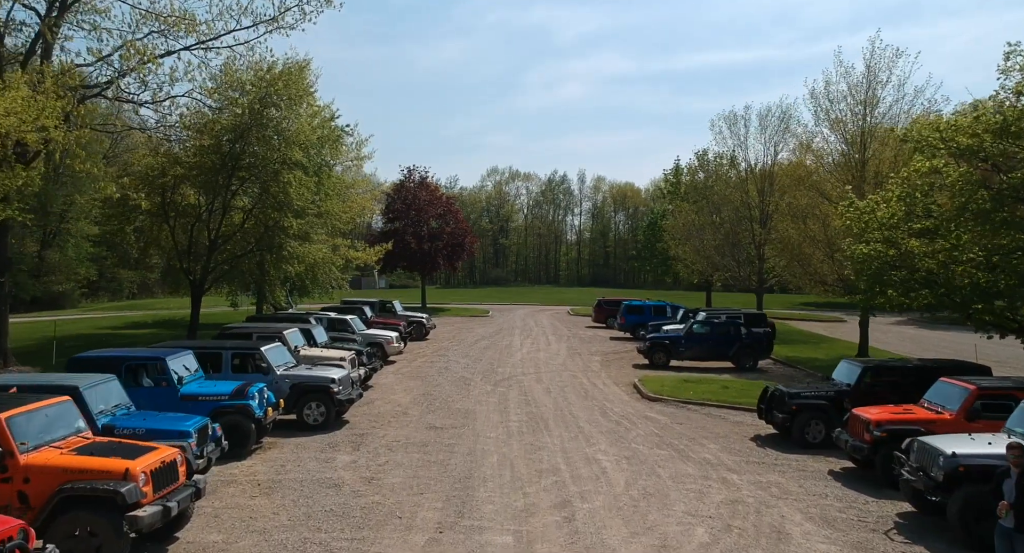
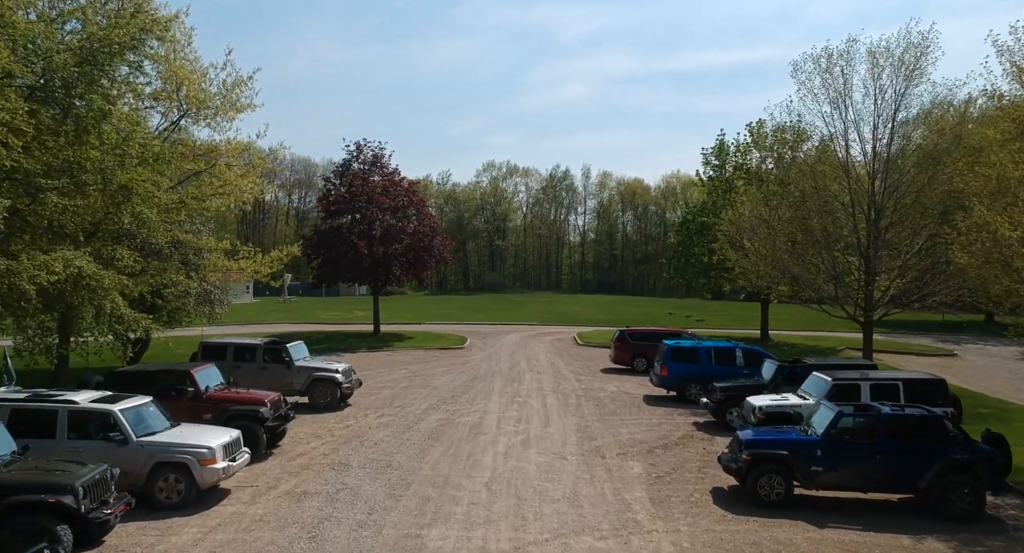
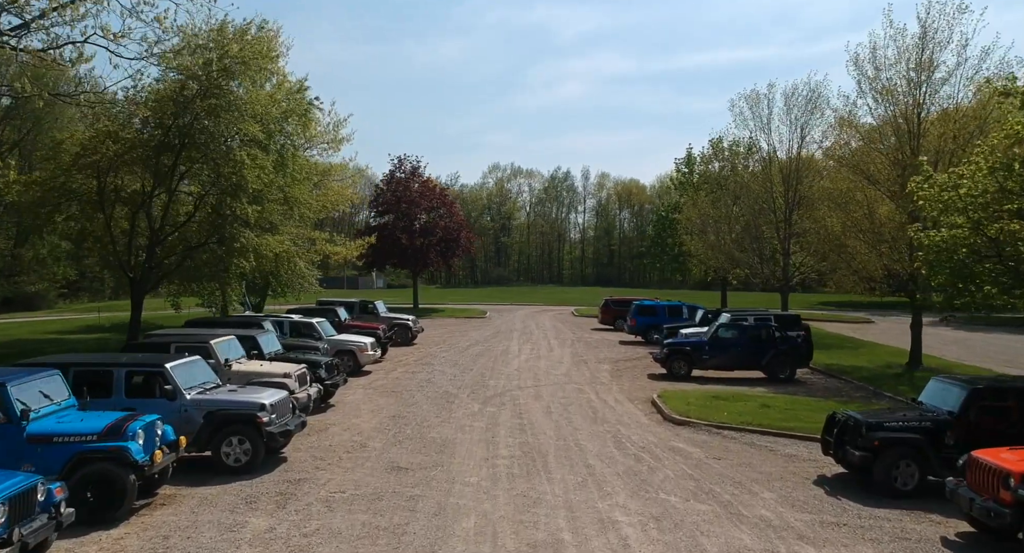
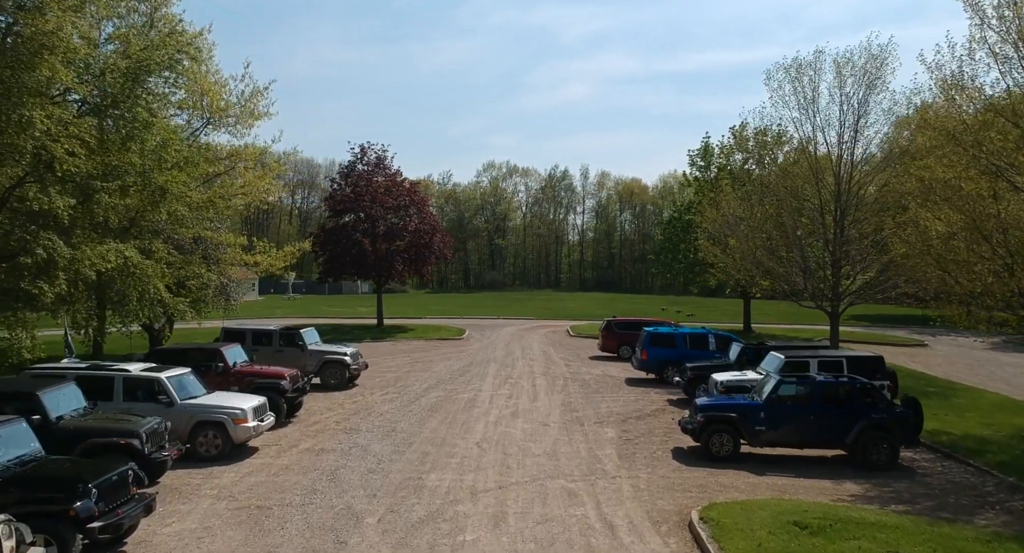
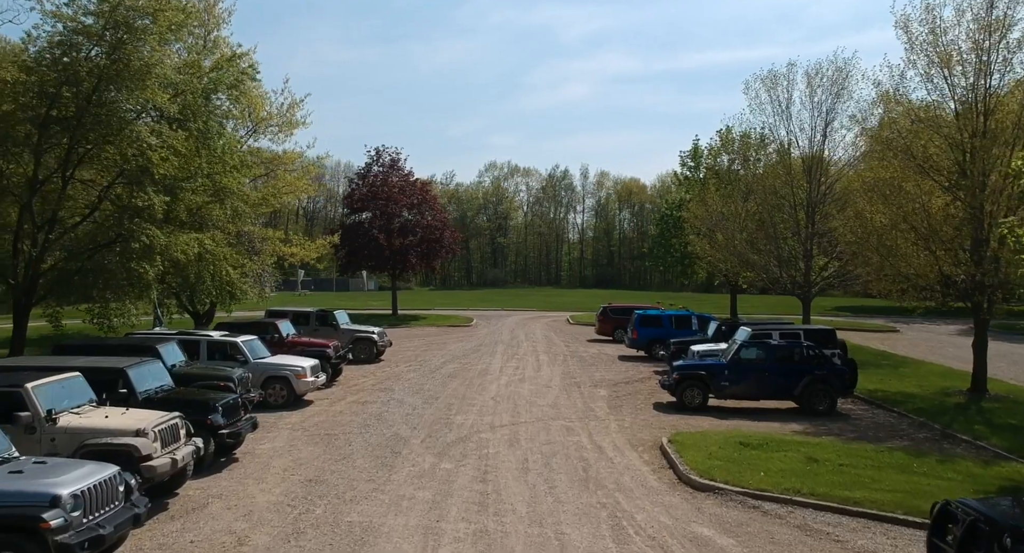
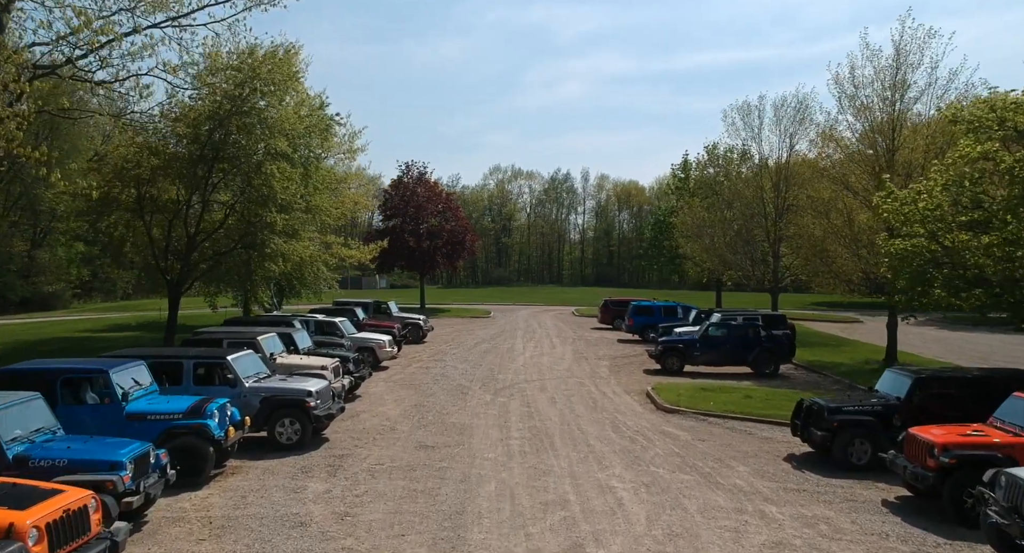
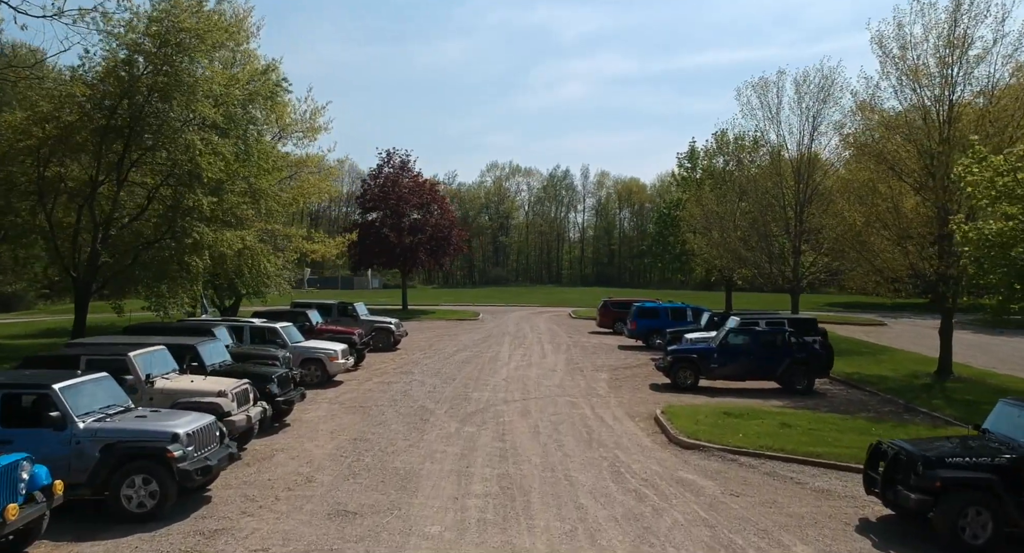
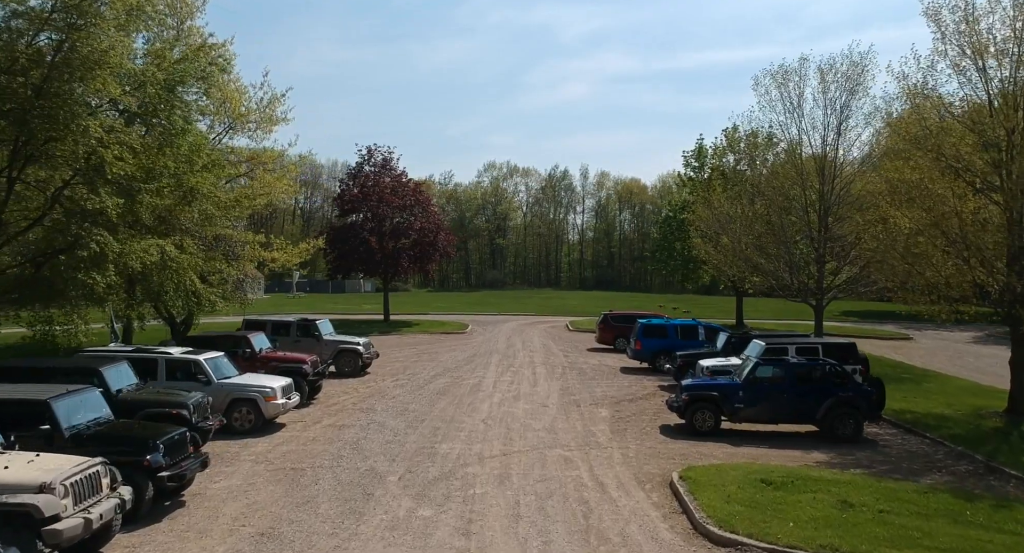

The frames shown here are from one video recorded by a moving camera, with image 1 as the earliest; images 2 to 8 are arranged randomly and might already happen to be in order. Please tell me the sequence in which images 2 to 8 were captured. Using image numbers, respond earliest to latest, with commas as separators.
6, 3, 7, 5, 8, 4, 2
